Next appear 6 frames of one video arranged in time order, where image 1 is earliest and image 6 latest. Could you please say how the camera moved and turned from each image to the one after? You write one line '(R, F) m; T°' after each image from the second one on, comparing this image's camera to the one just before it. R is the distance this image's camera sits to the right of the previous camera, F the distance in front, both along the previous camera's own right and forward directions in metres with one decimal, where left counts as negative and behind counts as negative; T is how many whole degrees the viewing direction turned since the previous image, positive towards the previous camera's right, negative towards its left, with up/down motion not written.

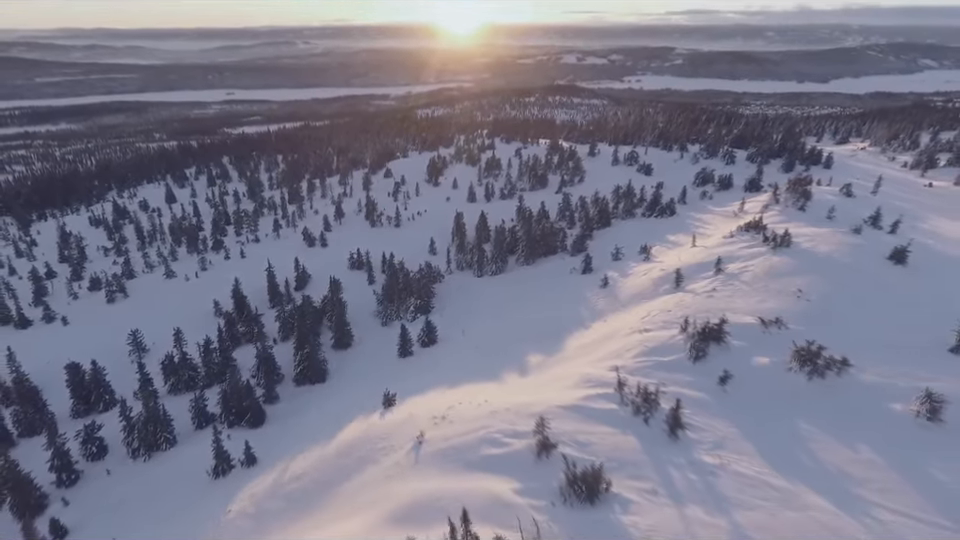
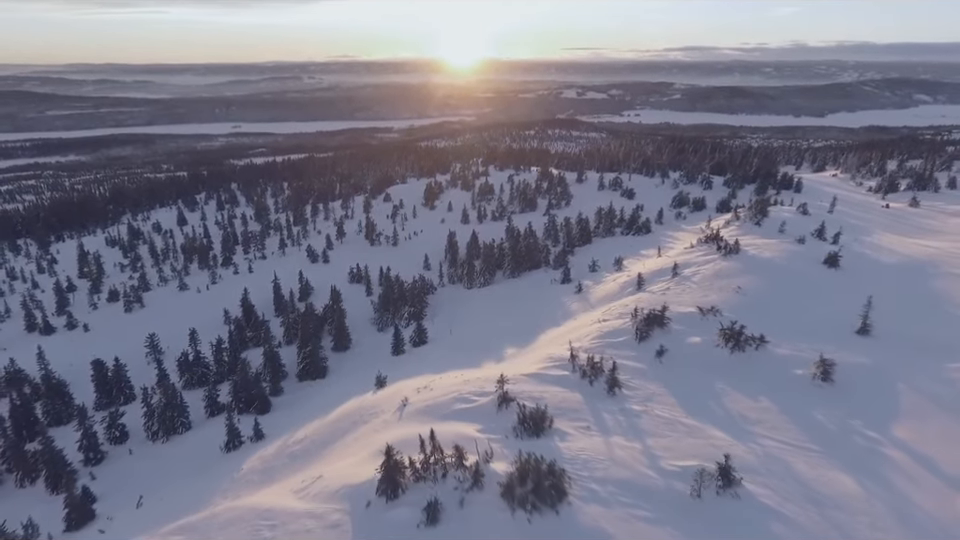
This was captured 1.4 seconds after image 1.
(+0.6, -2.3) m; 0°
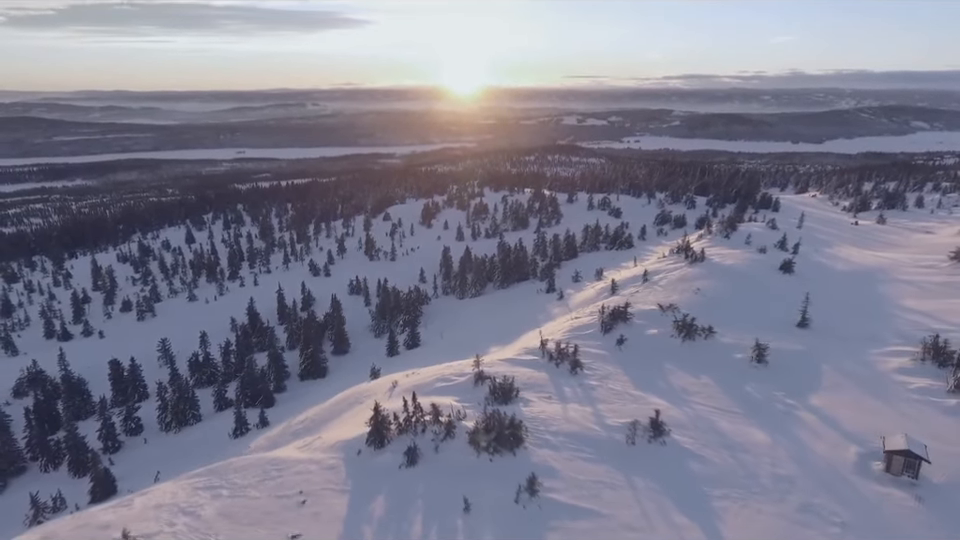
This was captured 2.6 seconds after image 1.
(+0.5, -1.9) m; 0°
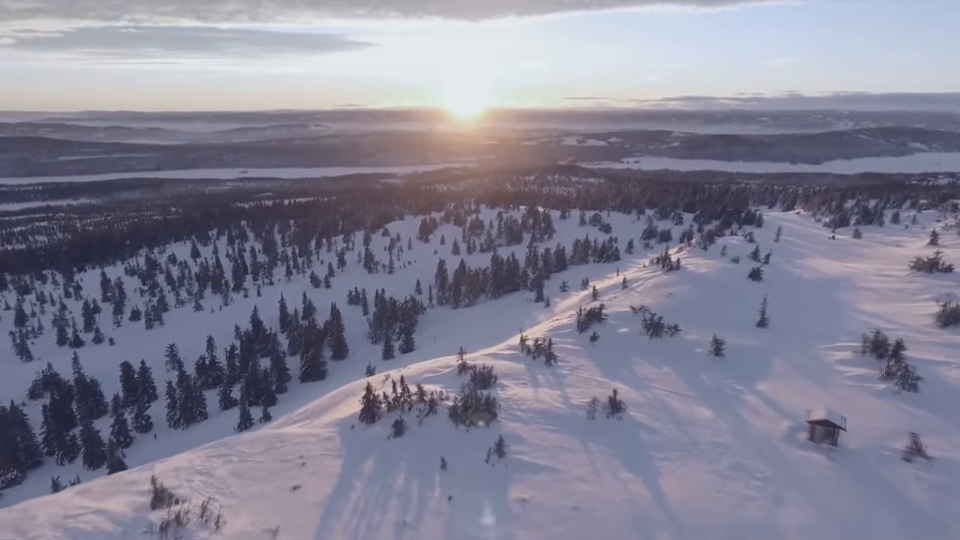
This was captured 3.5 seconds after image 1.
(+0.4, -1.6) m; 0°
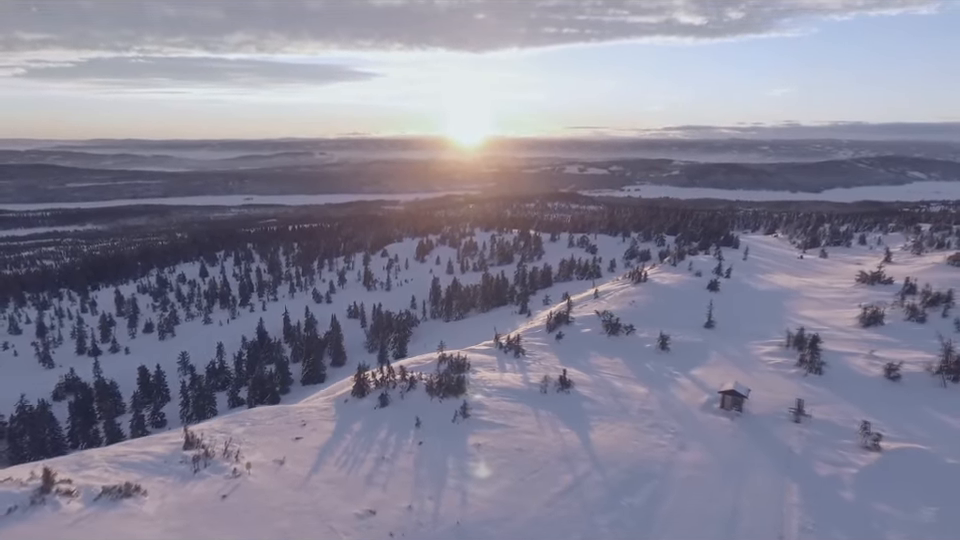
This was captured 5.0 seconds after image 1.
(+0.7, -2.6) m; 0°
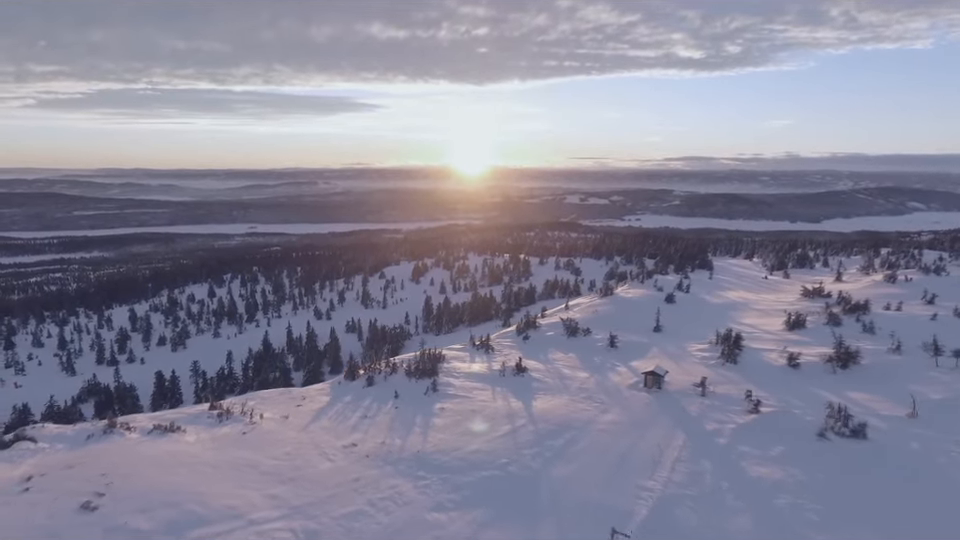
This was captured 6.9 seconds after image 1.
(+0.9, -3.2) m; 0°
